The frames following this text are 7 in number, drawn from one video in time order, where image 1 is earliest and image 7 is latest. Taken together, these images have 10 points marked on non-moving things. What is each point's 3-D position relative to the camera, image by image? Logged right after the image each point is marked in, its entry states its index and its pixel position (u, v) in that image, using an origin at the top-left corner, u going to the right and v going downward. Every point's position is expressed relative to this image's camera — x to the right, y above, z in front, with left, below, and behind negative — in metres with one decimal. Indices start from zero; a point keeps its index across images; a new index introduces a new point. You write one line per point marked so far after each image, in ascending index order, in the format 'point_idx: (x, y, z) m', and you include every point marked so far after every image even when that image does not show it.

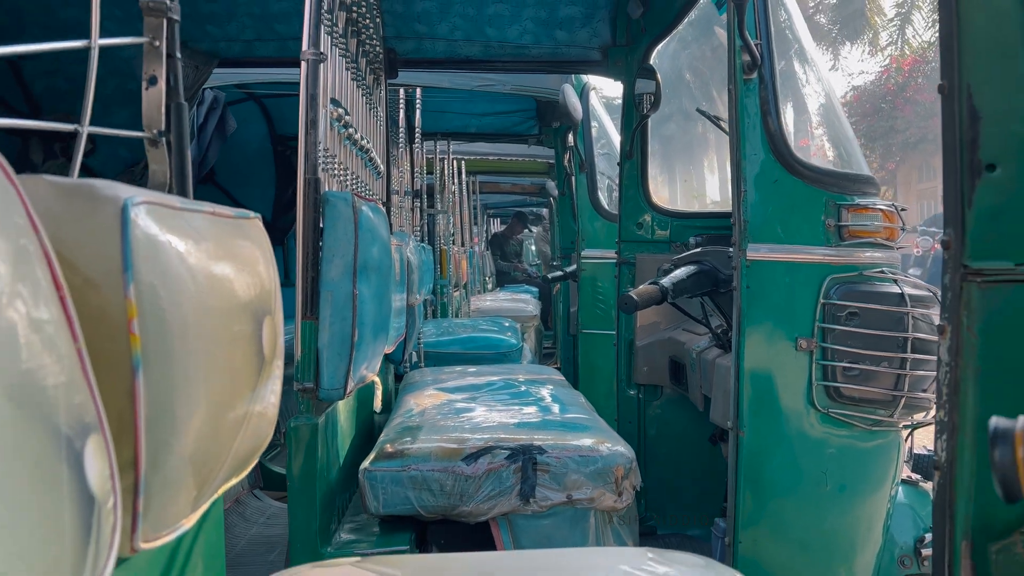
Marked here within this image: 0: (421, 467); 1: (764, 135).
0: (-0.2, -0.3, +1.5) m
1: (+0.5, +0.3, +1.6) m
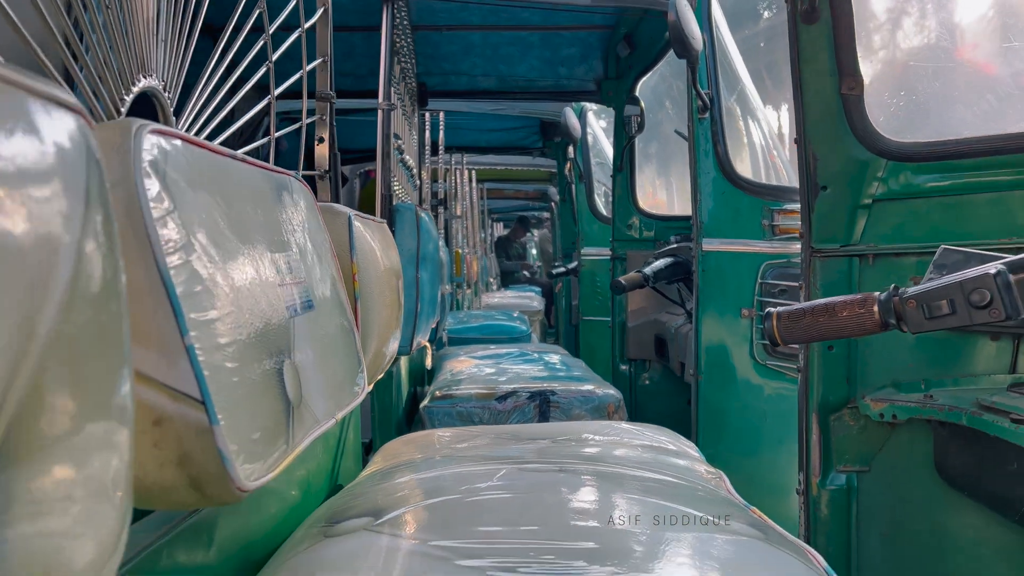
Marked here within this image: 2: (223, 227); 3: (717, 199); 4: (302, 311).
0: (-0.1, -0.3, +2.1) m
1: (+0.5, +0.3, +2.2) m
2: (-0.2, 0.0, +0.7) m
3: (+0.5, +0.2, +2.2) m
4: (-0.2, 0.0, +0.8) m
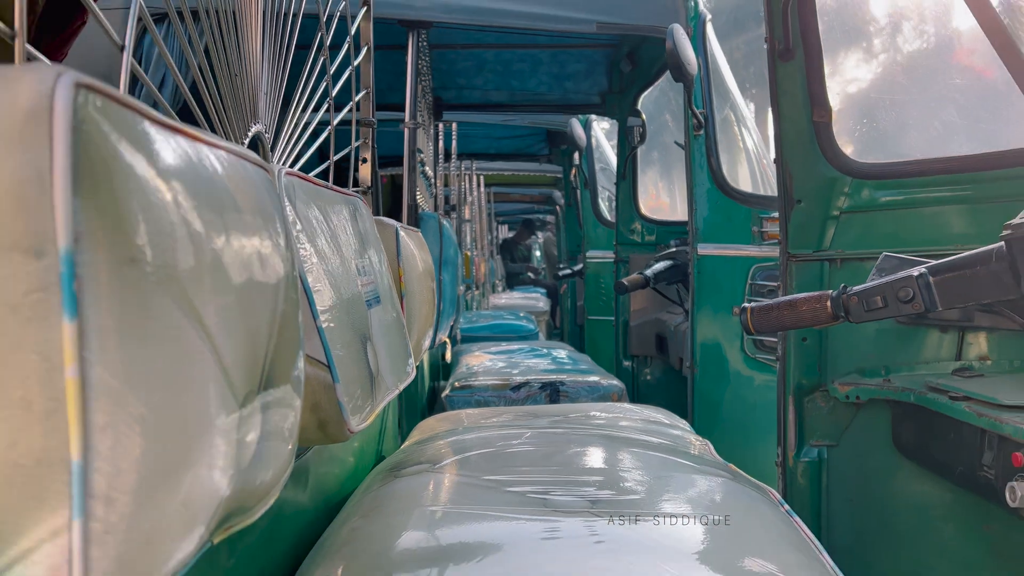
0: (-0.1, -0.3, +2.3) m
1: (+0.6, +0.3, +2.4) m
2: (-0.2, +0.1, +0.9) m
3: (+0.6, +0.2, +2.4) m
4: (-0.2, 0.0, +1.1) m
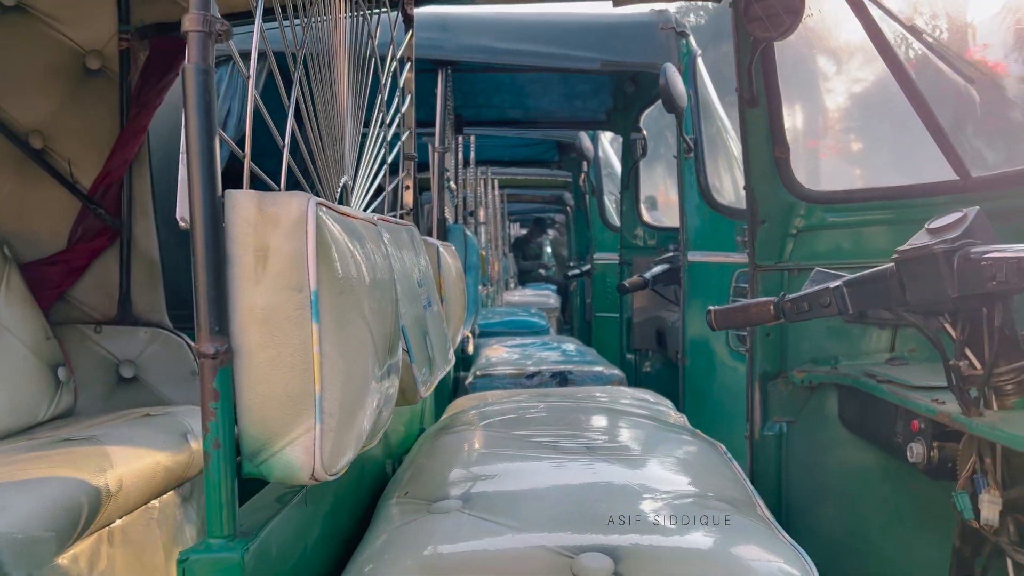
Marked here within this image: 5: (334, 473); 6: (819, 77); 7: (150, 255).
0: (0.0, -0.3, +2.7) m
1: (+0.6, +0.3, +2.7) m
2: (-0.2, 0.0, +1.3) m
3: (+0.6, +0.2, +2.7) m
4: (-0.1, 0.0, +1.4) m
5: (-0.2, -0.2, +0.8) m
6: (+0.6, +0.4, +1.8) m
7: (-0.9, +0.1, +2.1) m
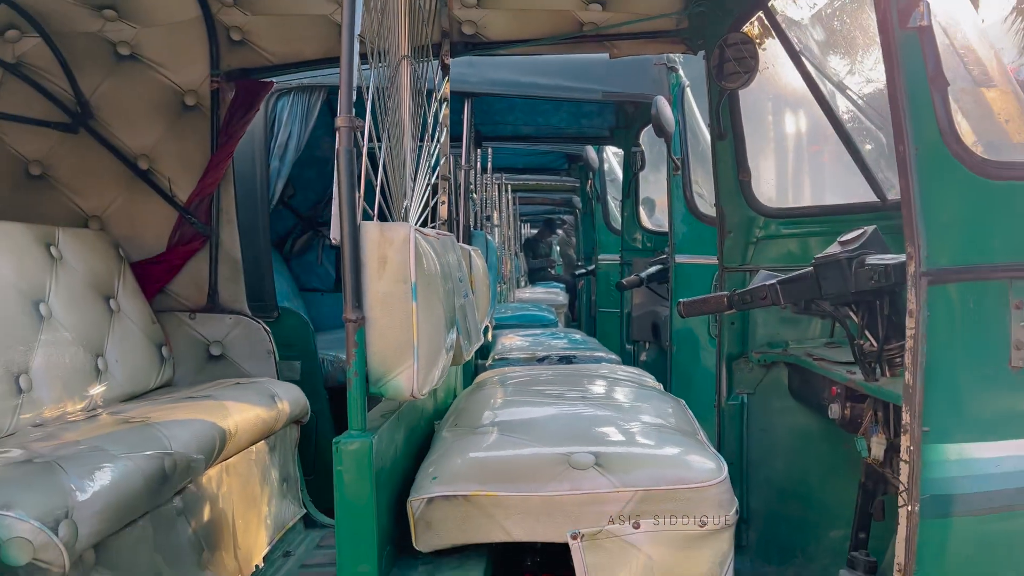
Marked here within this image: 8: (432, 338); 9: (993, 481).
0: (0.0, -0.3, +3.1) m
1: (+0.7, +0.3, +3.2) m
2: (-0.1, 0.0, +1.7) m
3: (+0.7, +0.2, +3.2) m
4: (-0.1, 0.0, +1.9) m
5: (-0.1, -0.2, +1.3) m
6: (+0.7, +0.4, +2.3) m
7: (-0.8, +0.1, +2.6) m
8: (-0.1, -0.1, +1.3) m
9: (+0.7, -0.3, +1.3) m
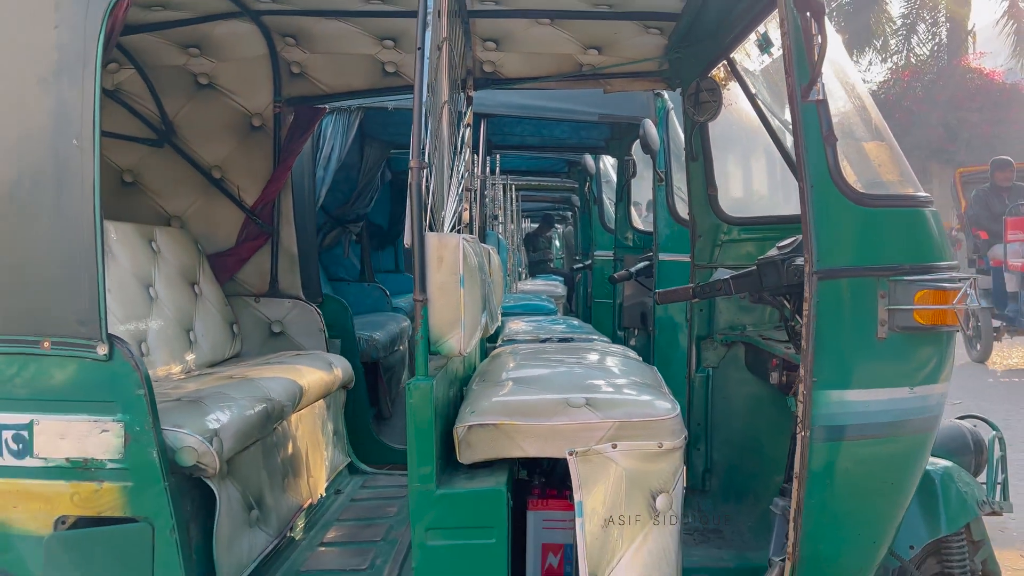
0: (0.0, -0.2, +3.7) m
1: (+0.7, +0.4, +3.7) m
2: (-0.1, +0.1, +2.3) m
3: (+0.7, +0.3, +3.7) m
4: (-0.1, 0.0, +2.4) m
5: (-0.1, -0.1, +1.8) m
6: (+0.7, +0.5, +2.8) m
7: (-0.8, +0.1, +3.1) m
8: (-0.1, -0.1, +1.8) m
9: (+0.7, -0.3, +1.8) m
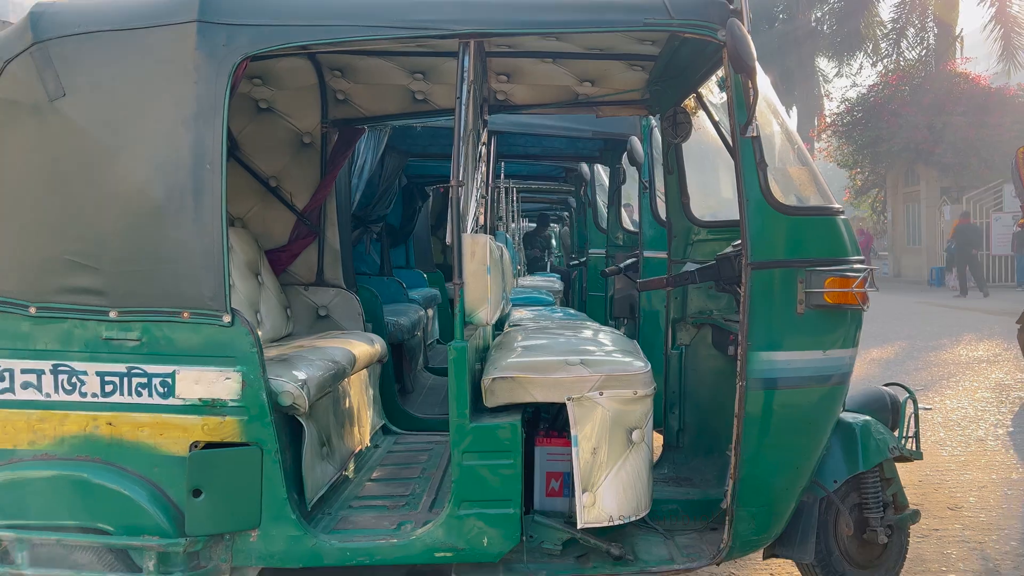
0: (+0.1, -0.2, +4.3) m
1: (+0.7, +0.4, +4.3) m
2: (-0.1, +0.1, +2.9) m
3: (+0.7, +0.3, +4.3) m
4: (0.0, 0.0, +3.0) m
5: (-0.1, -0.1, +2.4) m
6: (+0.8, +0.5, +3.4) m
7: (-0.8, +0.2, +3.7) m
8: (0.0, 0.0, +2.4) m
9: (+0.8, -0.2, +2.4) m
